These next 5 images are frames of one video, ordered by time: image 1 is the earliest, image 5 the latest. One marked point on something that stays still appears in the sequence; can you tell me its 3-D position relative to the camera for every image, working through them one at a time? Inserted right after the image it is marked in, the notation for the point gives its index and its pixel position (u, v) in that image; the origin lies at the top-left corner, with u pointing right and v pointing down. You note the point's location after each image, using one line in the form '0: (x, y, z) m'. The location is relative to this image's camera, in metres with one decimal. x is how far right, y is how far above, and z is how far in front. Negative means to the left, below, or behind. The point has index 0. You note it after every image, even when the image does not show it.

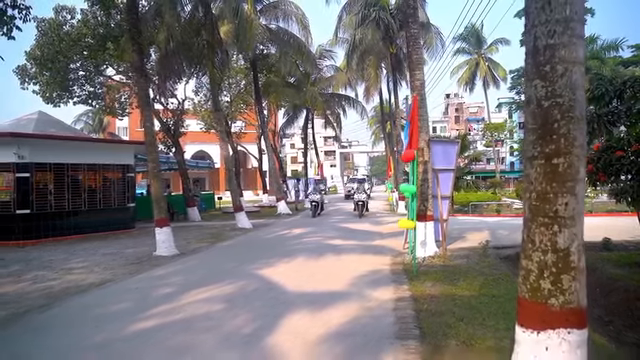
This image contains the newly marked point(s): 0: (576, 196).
0: (+1.4, -0.1, +2.9) m
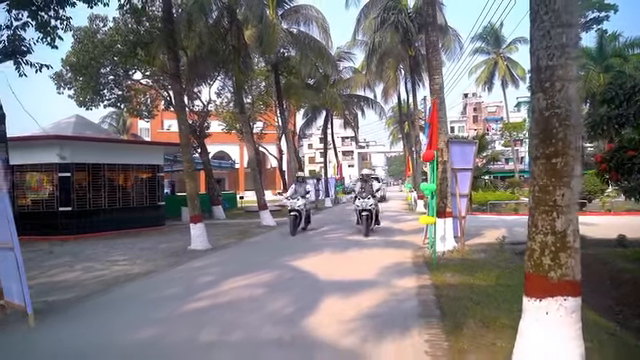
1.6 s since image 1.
0: (+1.6, -0.1, +3.6) m
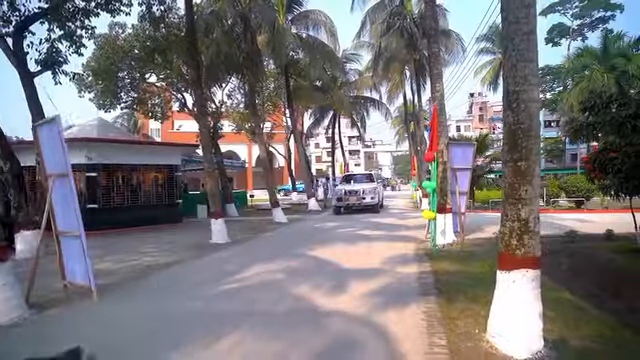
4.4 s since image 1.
0: (+1.8, 0.0, +4.6) m
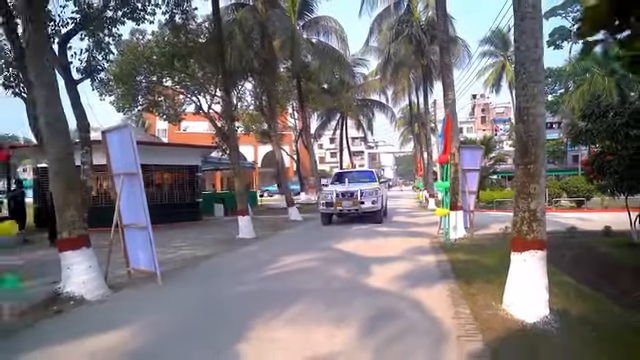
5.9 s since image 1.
0: (+2.3, 0.0, +5.7) m
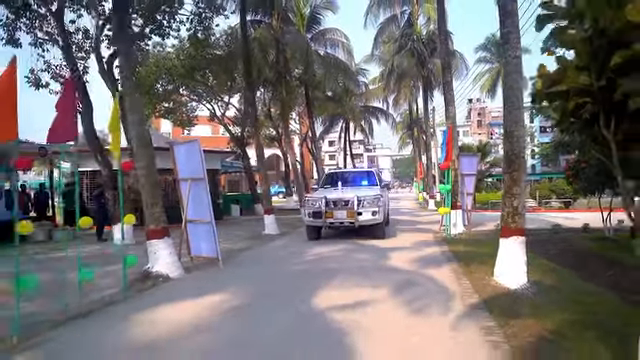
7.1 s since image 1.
0: (+2.8, -0.1, +7.8) m
